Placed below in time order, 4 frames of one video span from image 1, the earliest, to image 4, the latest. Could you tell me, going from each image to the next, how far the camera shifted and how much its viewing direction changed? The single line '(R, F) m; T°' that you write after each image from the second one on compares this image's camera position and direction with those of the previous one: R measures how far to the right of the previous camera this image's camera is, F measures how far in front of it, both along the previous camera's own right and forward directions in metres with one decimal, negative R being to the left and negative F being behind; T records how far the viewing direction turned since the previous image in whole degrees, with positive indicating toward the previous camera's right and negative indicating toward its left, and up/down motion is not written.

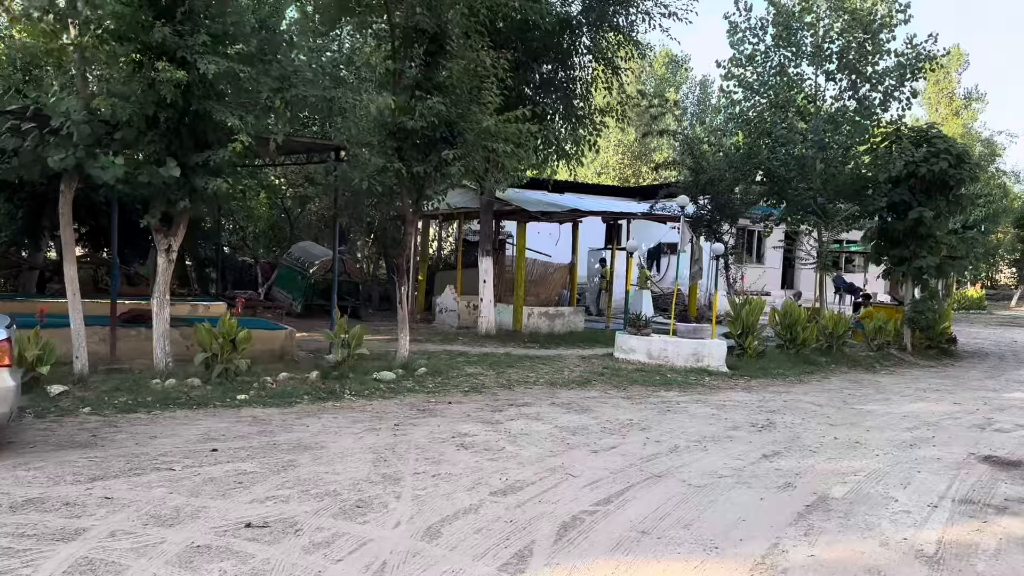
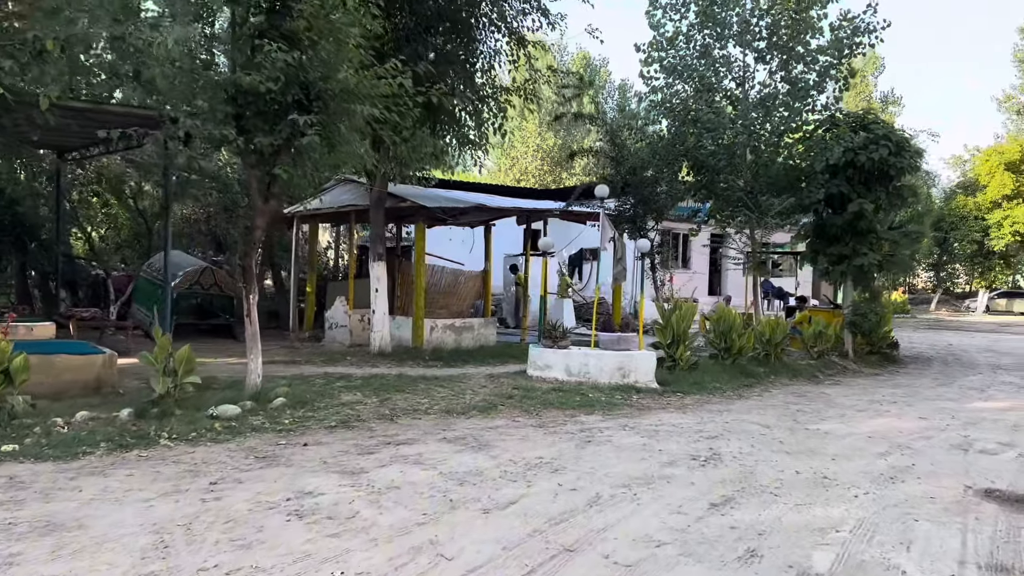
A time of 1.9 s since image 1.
(+0.4, +1.9) m; +5°
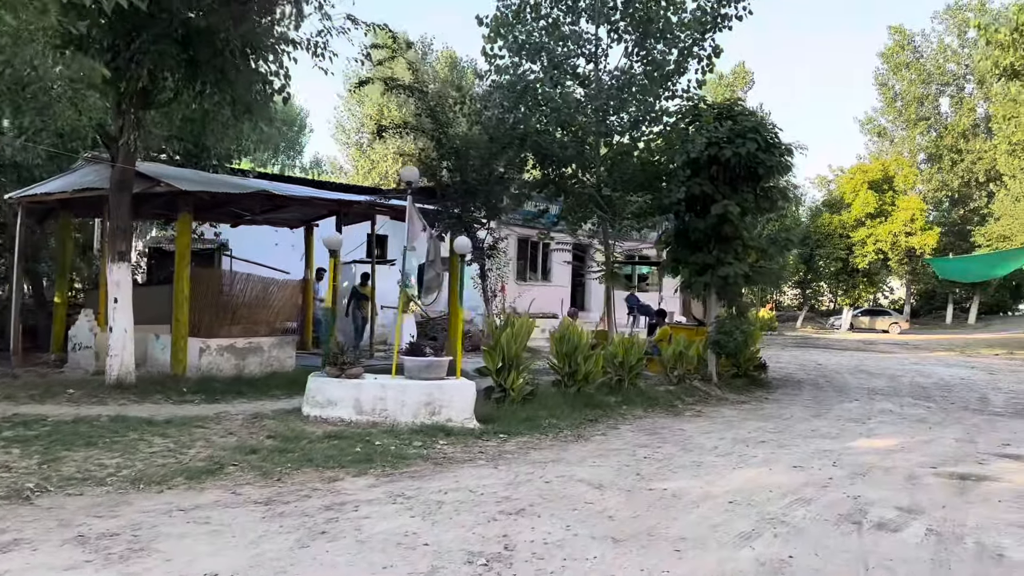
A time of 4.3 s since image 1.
(+1.1, +2.3) m; +8°
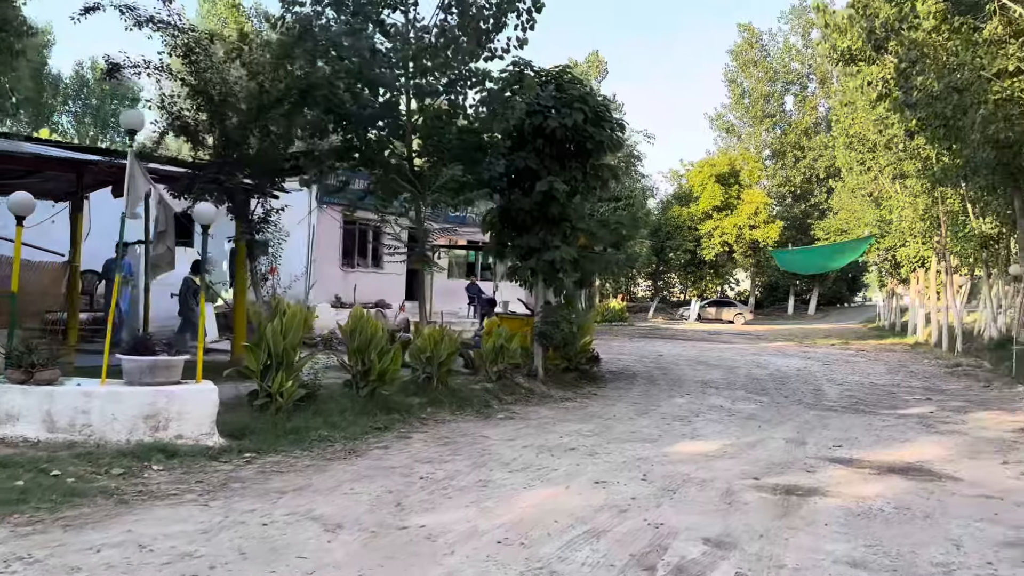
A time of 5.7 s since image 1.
(+0.9, +1.4) m; +9°
